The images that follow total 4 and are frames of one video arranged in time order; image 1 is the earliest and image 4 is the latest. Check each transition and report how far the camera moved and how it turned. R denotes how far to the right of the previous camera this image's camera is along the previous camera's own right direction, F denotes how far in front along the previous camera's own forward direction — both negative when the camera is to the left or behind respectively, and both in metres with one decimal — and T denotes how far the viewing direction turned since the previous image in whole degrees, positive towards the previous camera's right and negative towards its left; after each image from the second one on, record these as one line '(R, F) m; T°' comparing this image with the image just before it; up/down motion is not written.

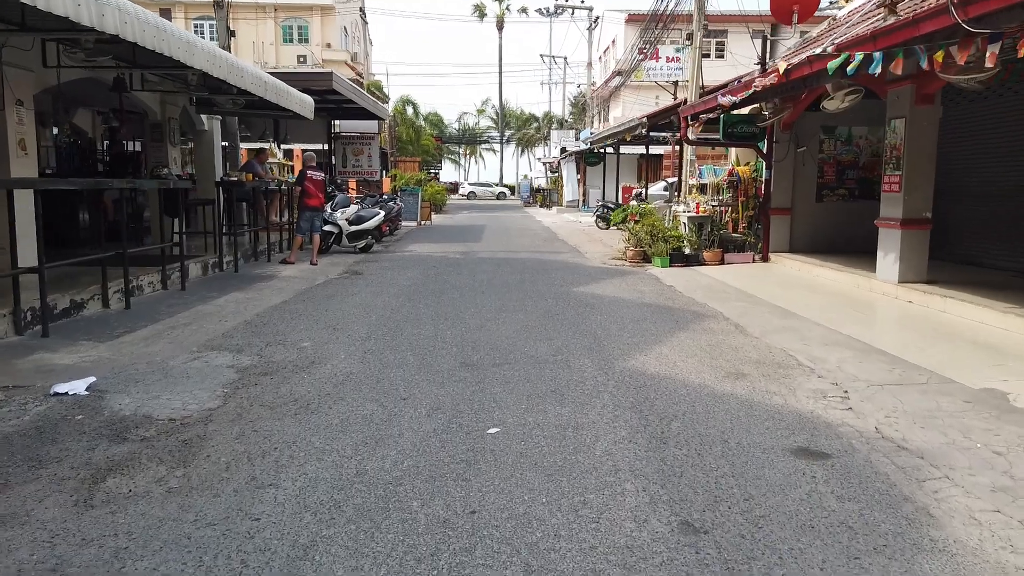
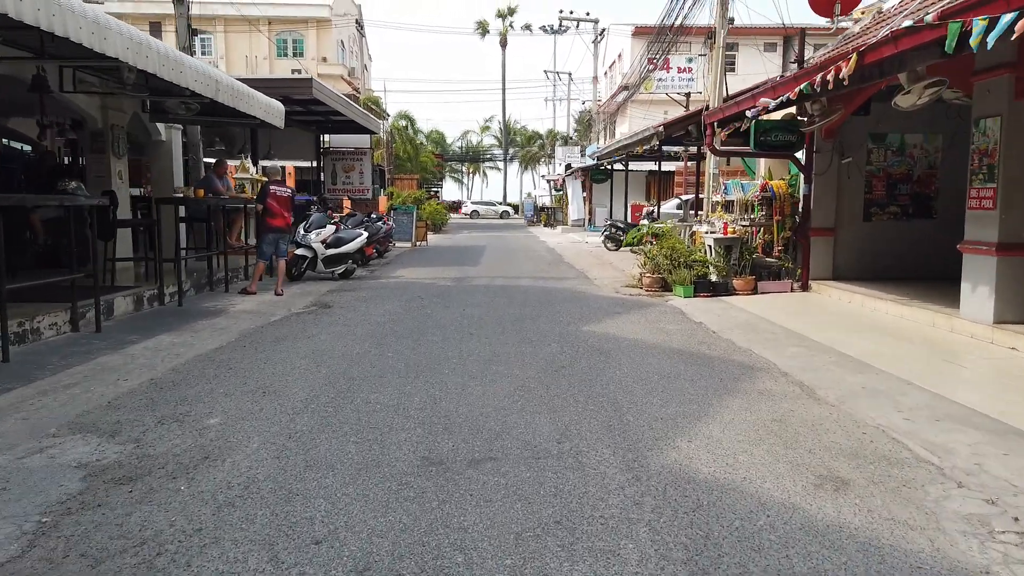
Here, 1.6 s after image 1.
(+0.1, +1.8) m; 0°
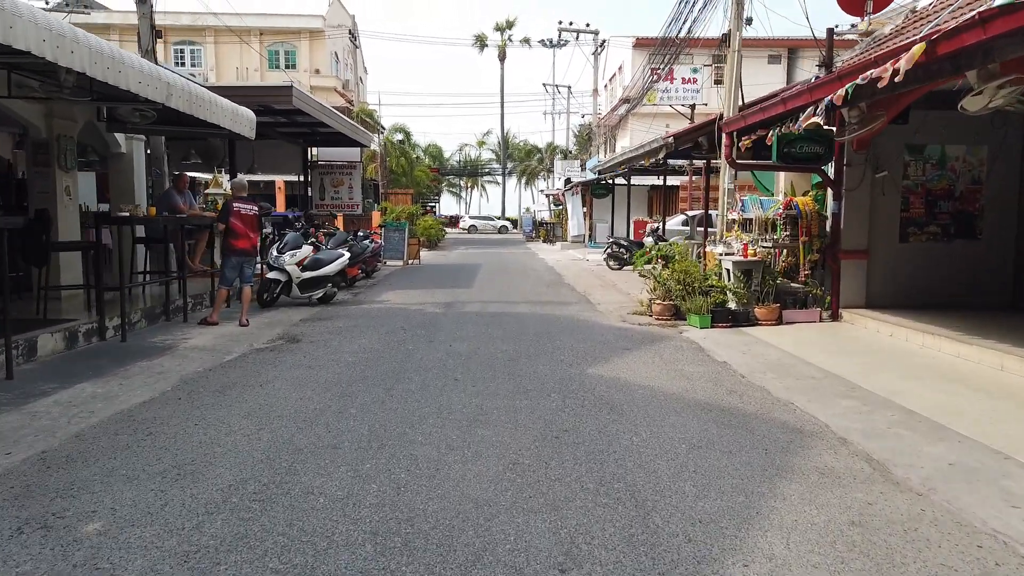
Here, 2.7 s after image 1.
(+0.1, +1.2) m; 0°
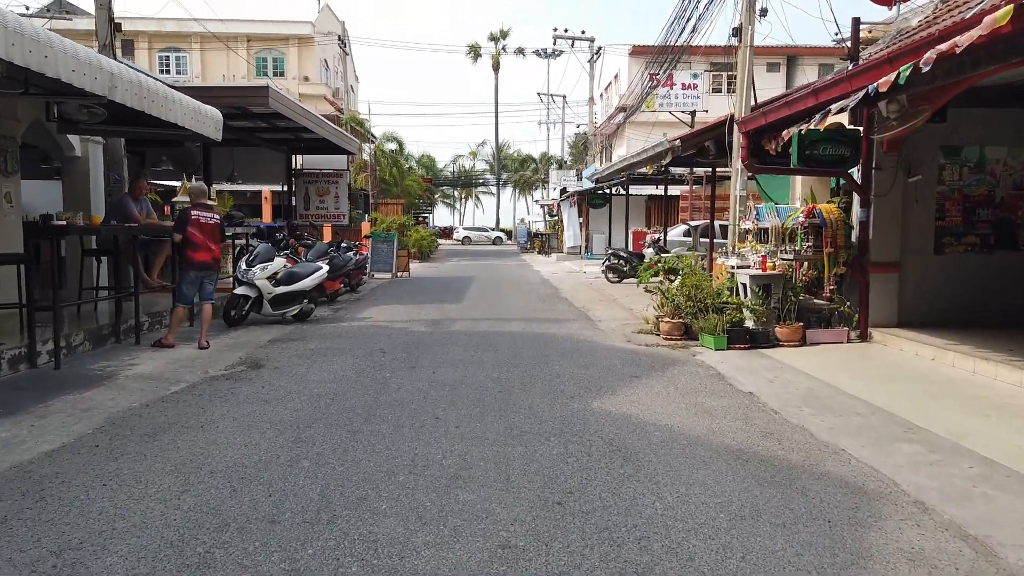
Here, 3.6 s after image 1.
(0.0, +1.0) m; 0°
